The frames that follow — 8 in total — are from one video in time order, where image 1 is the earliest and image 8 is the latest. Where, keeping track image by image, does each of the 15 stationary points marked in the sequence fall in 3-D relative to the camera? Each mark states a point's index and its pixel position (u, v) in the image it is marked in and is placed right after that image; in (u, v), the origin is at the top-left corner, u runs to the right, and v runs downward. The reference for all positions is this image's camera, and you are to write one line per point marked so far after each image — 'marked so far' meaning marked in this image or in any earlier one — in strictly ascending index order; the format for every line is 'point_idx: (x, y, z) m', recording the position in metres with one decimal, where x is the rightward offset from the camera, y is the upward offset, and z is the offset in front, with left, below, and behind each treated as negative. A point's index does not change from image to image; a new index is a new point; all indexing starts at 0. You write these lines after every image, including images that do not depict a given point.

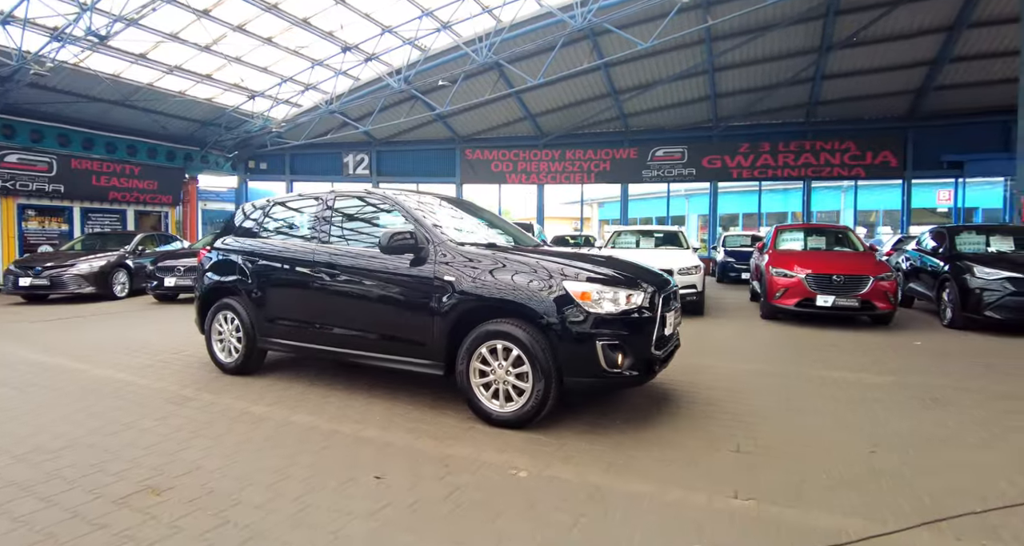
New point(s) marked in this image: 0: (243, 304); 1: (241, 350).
0: (-2.5, -0.3, +4.7) m
1: (-2.5, -0.7, +4.7) m
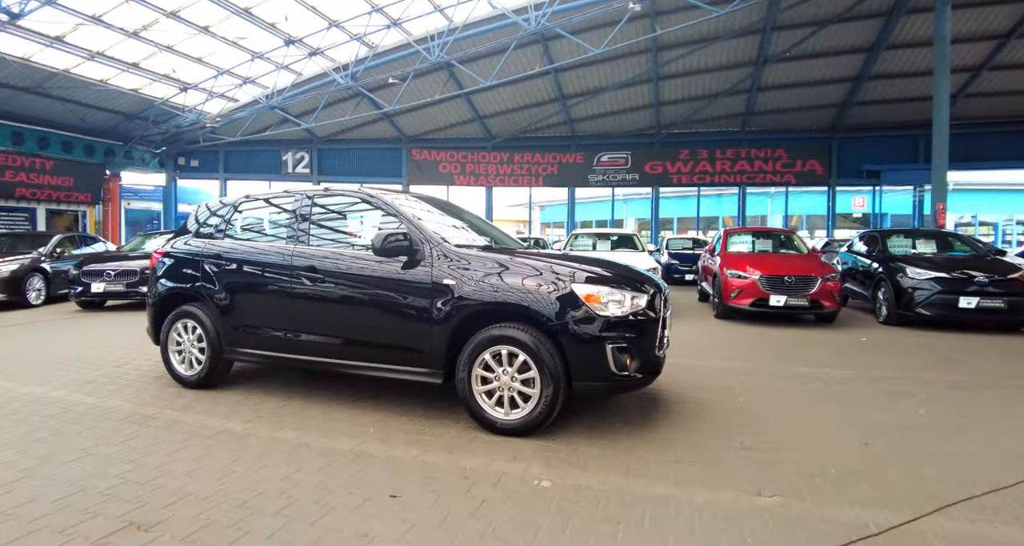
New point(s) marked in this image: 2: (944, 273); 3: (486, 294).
0: (-2.6, -0.3, +4.3) m
1: (-2.6, -0.8, +4.3) m
2: (+6.8, 0.0, +8.0) m
3: (-0.1, -0.1, +3.4) m
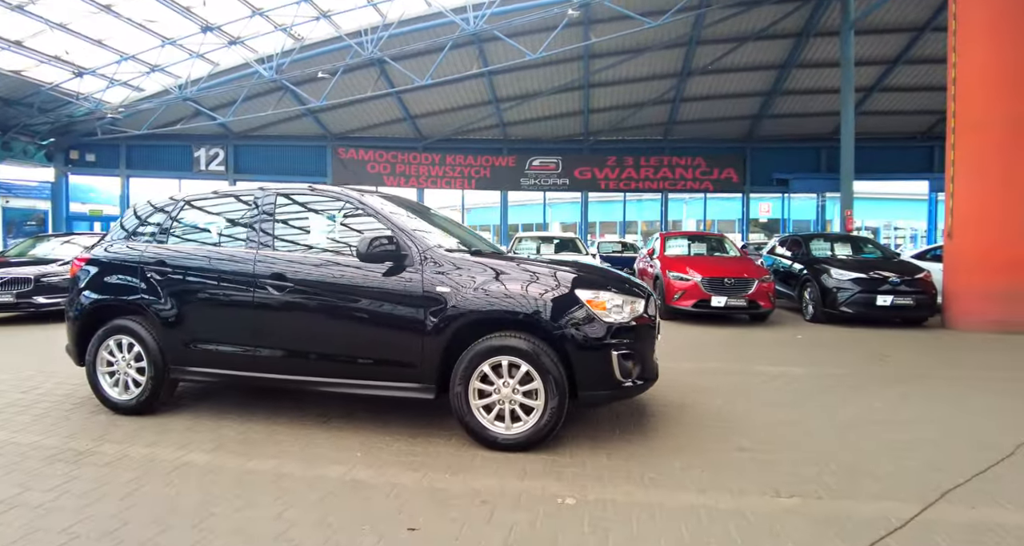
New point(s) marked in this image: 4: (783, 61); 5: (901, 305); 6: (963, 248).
0: (-2.7, -0.4, +3.8) m
1: (-2.7, -0.8, +3.8) m
2: (+6.0, 0.0, +8.8) m
3: (-0.1, -0.2, +3.2) m
4: (+8.9, +7.0, +16.9) m
5: (+6.5, -0.5, +8.6) m
6: (+7.4, +0.4, +8.4) m
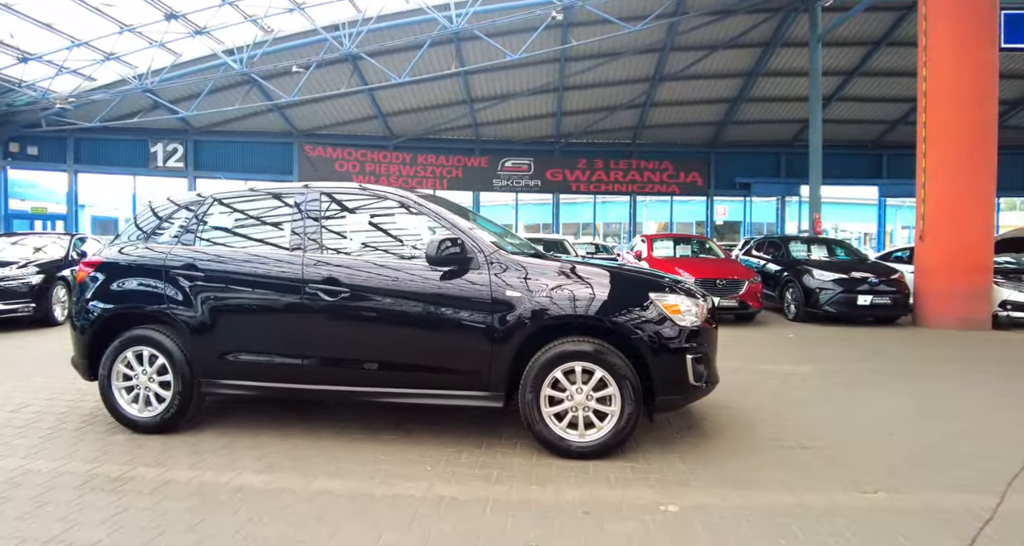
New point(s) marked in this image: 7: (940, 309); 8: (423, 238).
0: (-2.3, -0.4, +3.5) m
1: (-2.3, -0.9, +3.5) m
2: (+5.9, 0.0, +9.2) m
3: (+0.3, -0.2, +3.2) m
4: (+8.1, +7.0, +17.5) m
5: (+6.5, -0.5, +9.0) m
6: (+7.3, +0.4, +8.9) m
7: (+7.4, -0.6, +8.8) m
8: (-0.6, +0.2, +3.5) m
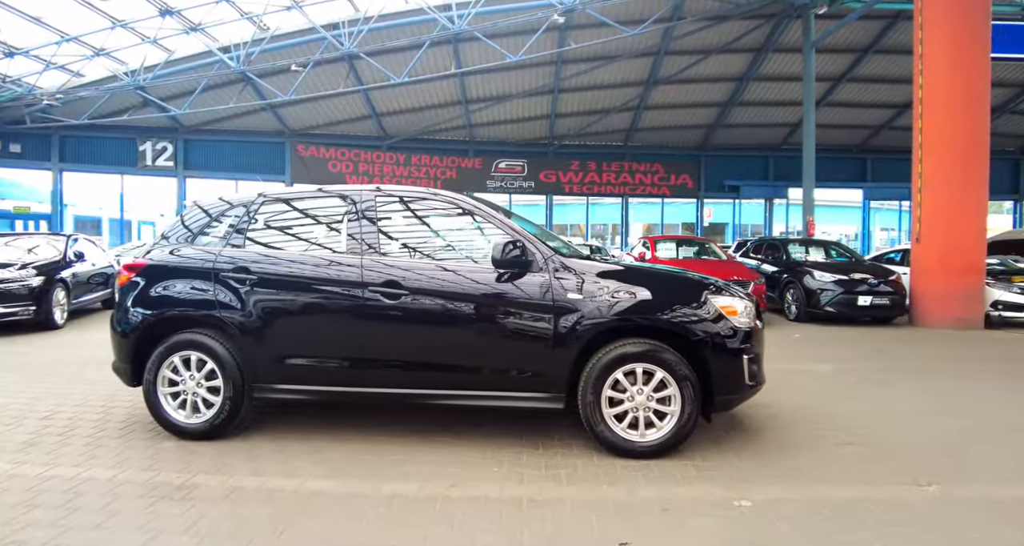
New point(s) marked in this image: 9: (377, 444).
0: (-1.9, -0.5, +3.4) m
1: (-2.0, -0.9, +3.4) m
2: (+6.1, -0.1, +9.5) m
3: (+0.7, -0.2, +3.2) m
4: (+8.0, +6.9, +17.9) m
5: (+6.6, -0.6, +9.3) m
6: (+7.5, +0.4, +9.2) m
7: (+7.6, -0.6, +9.1) m
8: (-0.2, +0.2, +3.5) m
9: (-0.9, -1.1, +3.4) m
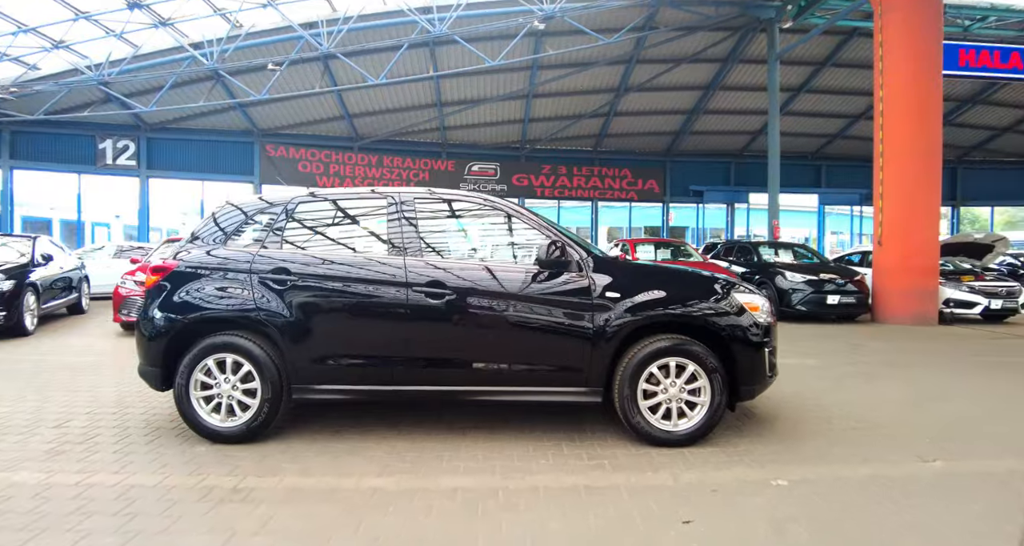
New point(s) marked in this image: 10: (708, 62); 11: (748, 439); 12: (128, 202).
0: (-1.7, -0.5, +3.4) m
1: (-1.7, -0.9, +3.4) m
2: (+5.9, -0.1, +10.0) m
3: (+0.9, -0.2, +3.4) m
4: (+7.1, +6.9, +18.6) m
5: (+6.4, -0.6, +9.9) m
6: (+7.3, +0.4, +9.9) m
7: (+7.4, -0.6, +9.8) m
8: (0.0, +0.2, +3.6) m
9: (-0.7, -1.1, +3.5) m
10: (+6.6, +7.1, +17.3) m
11: (+1.6, -1.2, +3.5) m
12: (-13.9, +2.6, +18.5) m
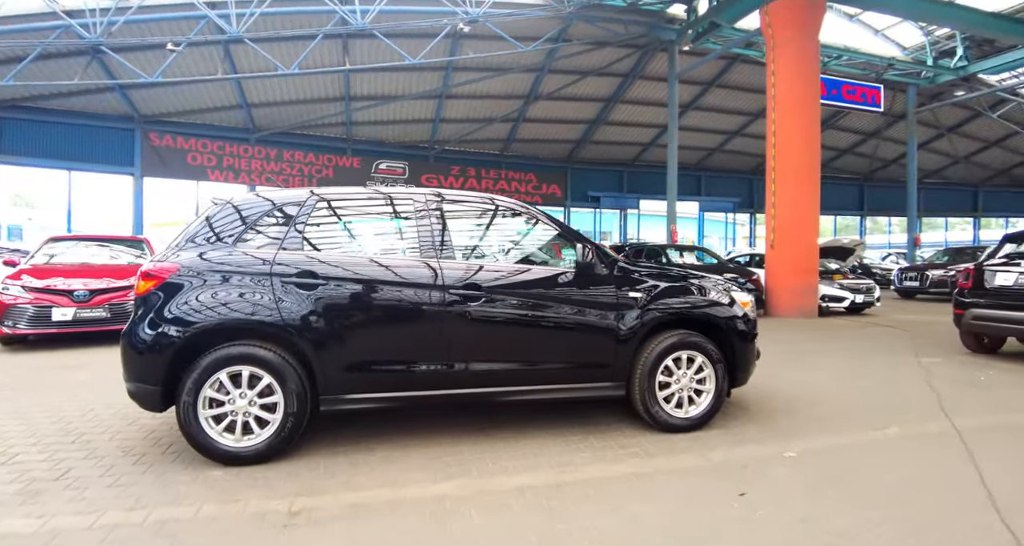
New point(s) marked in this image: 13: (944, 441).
0: (-1.5, -0.5, +3.2) m
1: (-1.5, -0.9, +3.2) m
2: (+4.5, -0.1, +11.2) m
3: (+1.1, -0.2, +3.7) m
4: (+3.9, +6.9, +19.9) m
5: (+5.1, -0.6, +11.2) m
6: (+5.9, +0.4, +11.4) m
7: (+6.1, -0.6, +11.3) m
8: (+0.2, +0.2, +3.7) m
9: (-0.4, -1.2, +3.5) m
10: (+3.7, +7.1, +18.5) m
11: (+1.8, -1.2, +4.0) m
12: (-16.6, +2.4, +15.4) m
13: (+3.0, -1.2, +3.5) m
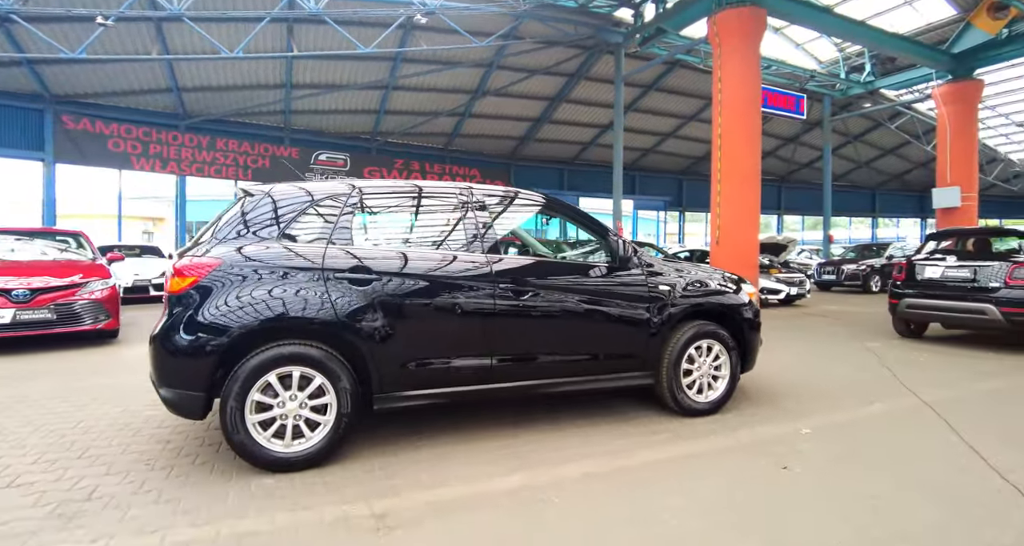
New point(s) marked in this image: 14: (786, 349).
0: (-1.1, -0.5, +3.1) m
1: (-1.1, -0.9, +3.1) m
2: (+3.7, +0.1, +11.9) m
3: (+1.4, -0.2, +3.9) m
4: (+1.9, +7.1, +20.3) m
5: (+4.3, -0.4, +11.9) m
6: (+5.1, +0.5, +12.2) m
7: (+5.2, -0.5, +12.2) m
8: (+0.4, +0.2, +3.8) m
9: (-0.2, -1.1, +3.5) m
10: (+1.9, +7.3, +18.9) m
11: (+2.0, -1.1, +4.3) m
12: (-17.8, +2.5, +13.1) m
13: (+3.3, -1.1, +4.0) m
14: (+3.8, -1.0, +6.9) m
